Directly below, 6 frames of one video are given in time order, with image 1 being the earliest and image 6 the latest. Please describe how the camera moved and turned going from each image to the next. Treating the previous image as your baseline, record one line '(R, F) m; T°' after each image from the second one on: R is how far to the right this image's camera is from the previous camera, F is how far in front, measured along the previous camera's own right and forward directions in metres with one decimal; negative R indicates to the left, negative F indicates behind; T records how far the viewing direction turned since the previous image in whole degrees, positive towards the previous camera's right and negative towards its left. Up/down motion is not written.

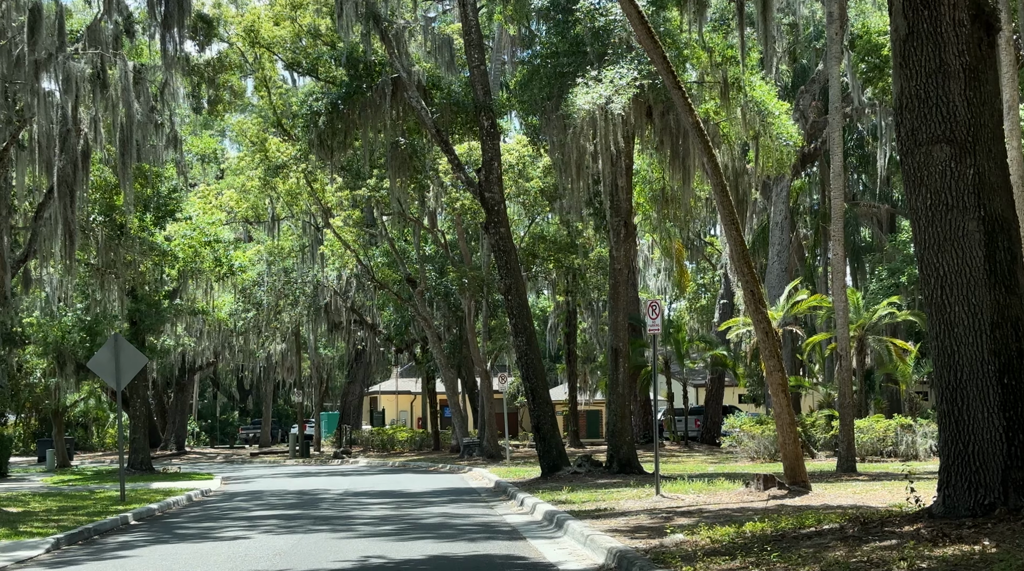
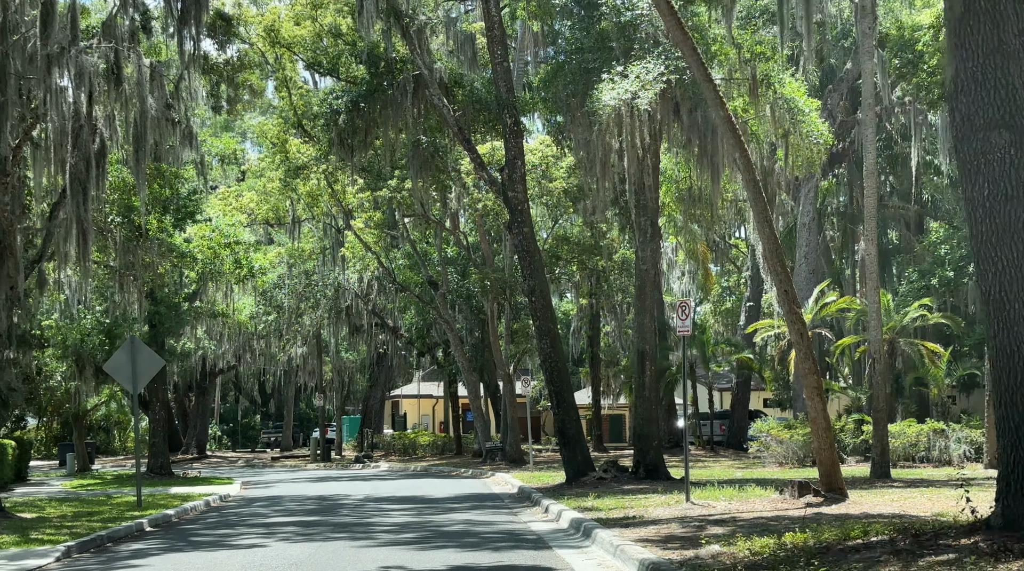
(0.0, +0.6) m; -1°
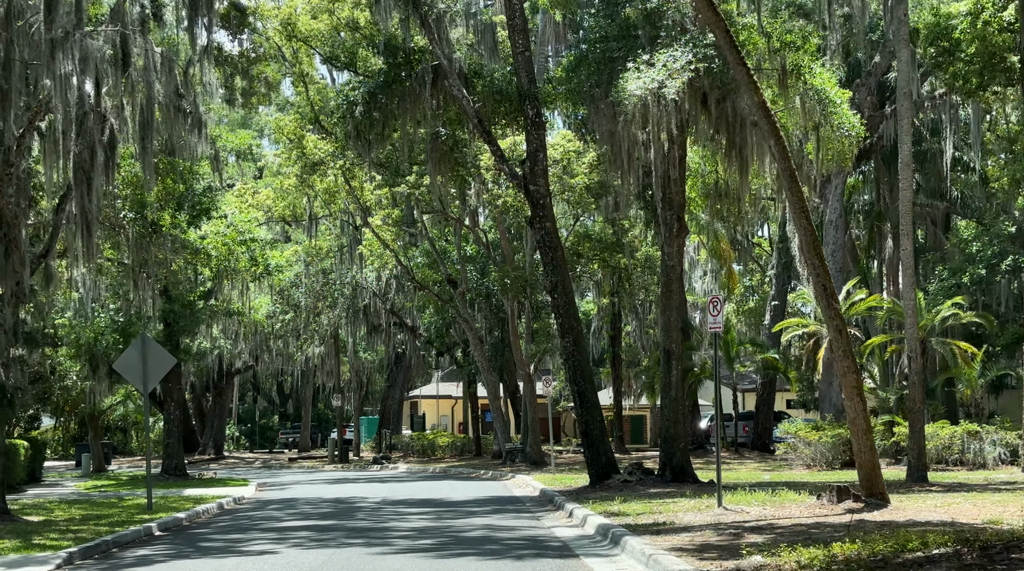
(-0.1, +0.8) m; -1°
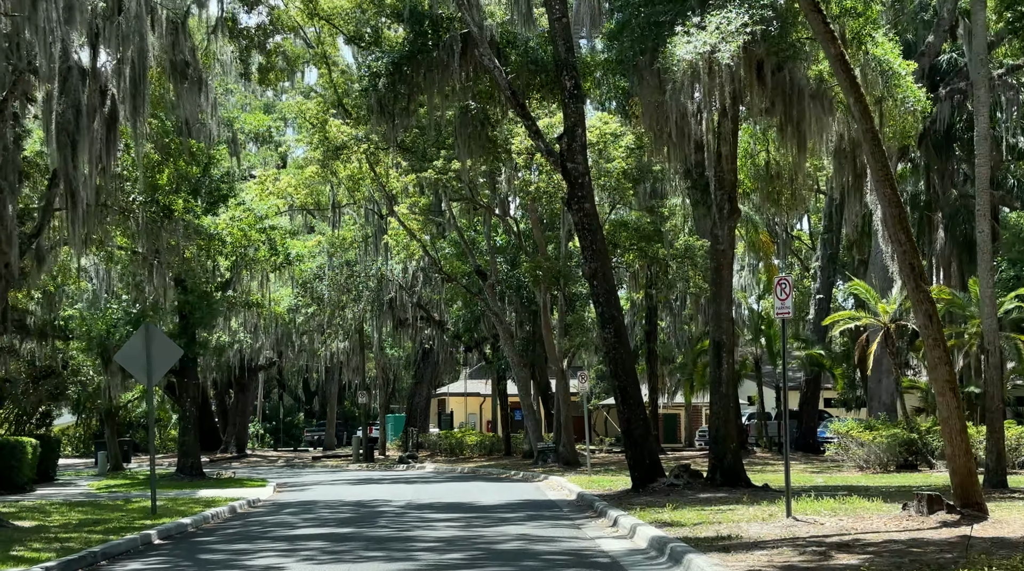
(-0.1, +2.0) m; -1°
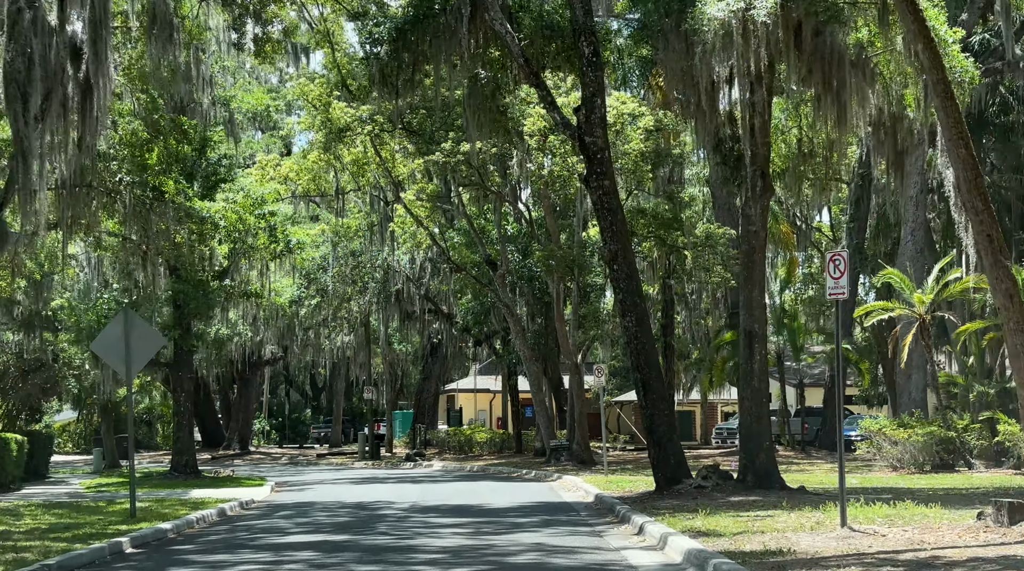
(0.0, +1.9) m; 0°
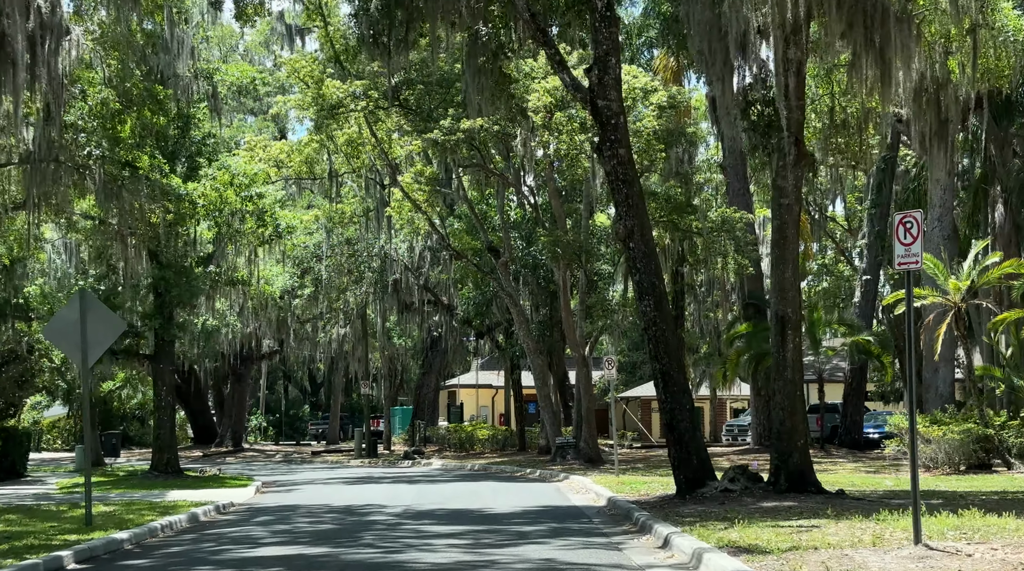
(0.0, +2.2) m; 0°
